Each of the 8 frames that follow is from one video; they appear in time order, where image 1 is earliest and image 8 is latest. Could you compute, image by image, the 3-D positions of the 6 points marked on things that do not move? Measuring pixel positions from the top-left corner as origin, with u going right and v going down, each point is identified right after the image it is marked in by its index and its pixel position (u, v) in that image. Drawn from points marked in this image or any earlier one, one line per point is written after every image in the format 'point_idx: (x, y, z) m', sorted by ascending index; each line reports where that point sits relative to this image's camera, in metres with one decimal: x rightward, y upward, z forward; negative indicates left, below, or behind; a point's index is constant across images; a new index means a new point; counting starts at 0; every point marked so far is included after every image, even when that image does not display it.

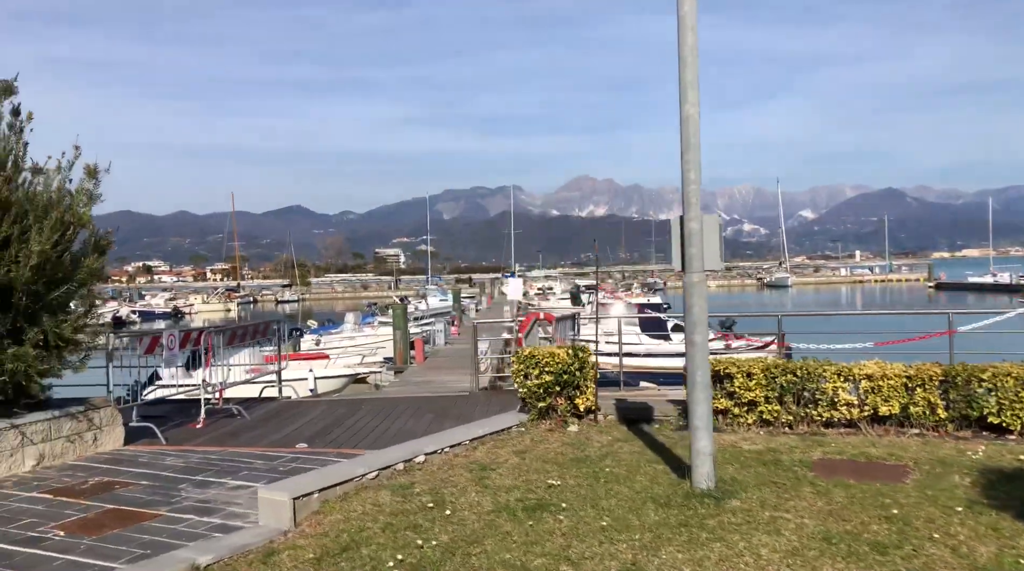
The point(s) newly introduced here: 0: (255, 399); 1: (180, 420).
0: (-2.4, -1.1, +9.4) m
1: (-2.7, -1.1, +8.1) m
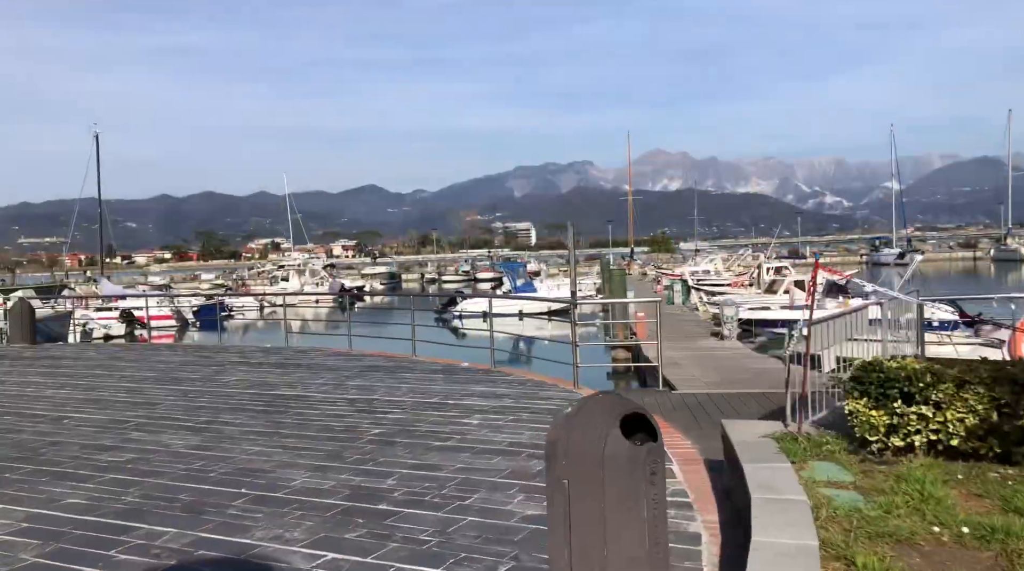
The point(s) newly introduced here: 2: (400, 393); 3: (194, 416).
0: (-0.9, -1.0, +8.7) m
1: (-1.3, -1.0, +7.5) m
2: (-1.0, -1.0, +8.7) m
3: (-2.5, -1.0, +7.6) m
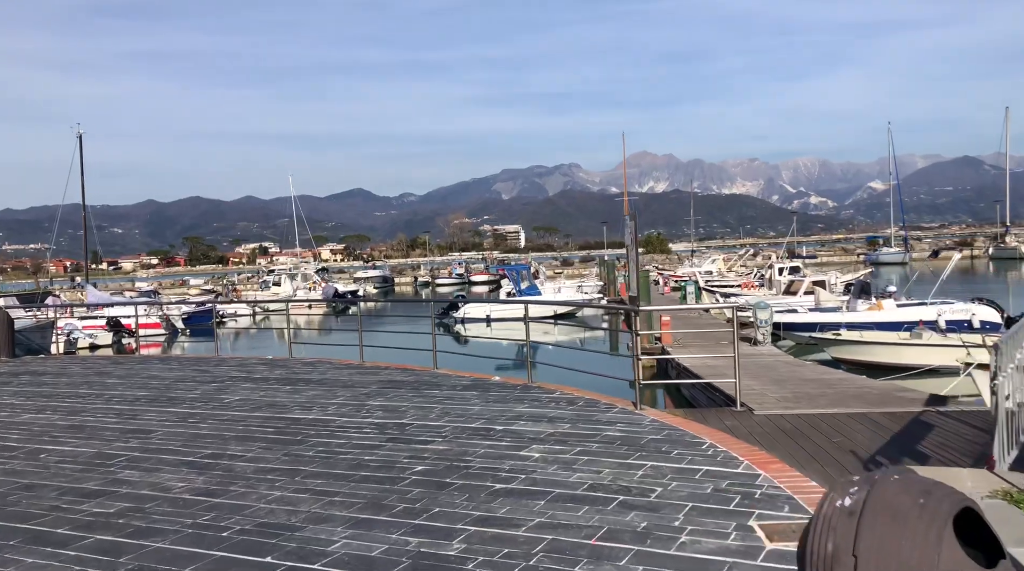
0: (-0.5, -1.0, +7.5) m
1: (-0.9, -1.0, +6.3) m
2: (-0.6, -1.0, +7.5) m
3: (-2.0, -1.0, +6.4) m
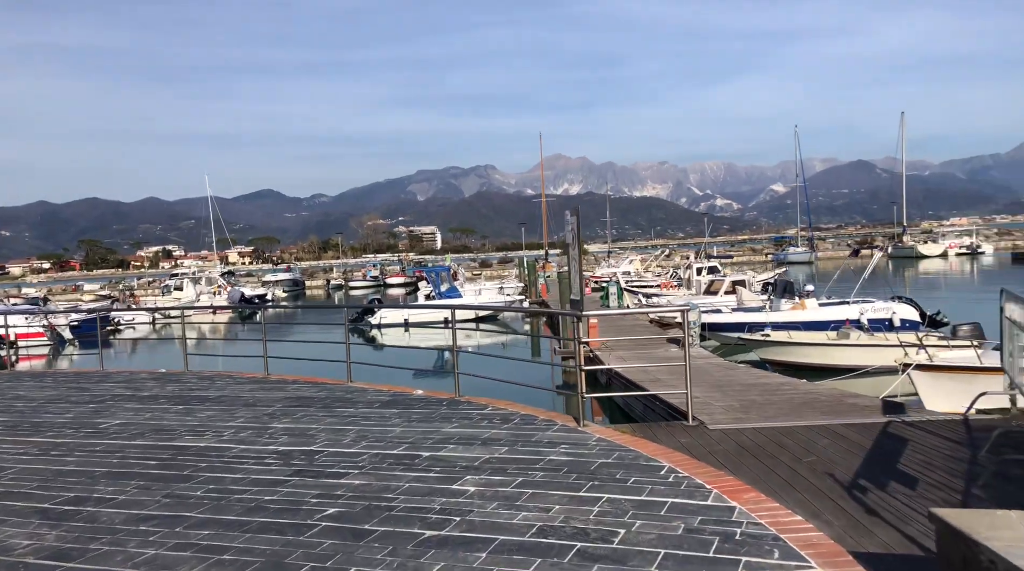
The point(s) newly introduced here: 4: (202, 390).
0: (-1.0, -1.0, +6.6) m
1: (-1.2, -1.0, +5.3) m
2: (-1.1, -1.0, +6.5) m
3: (-2.4, -1.1, +5.3) m
4: (-2.7, -0.9, +8.7) m
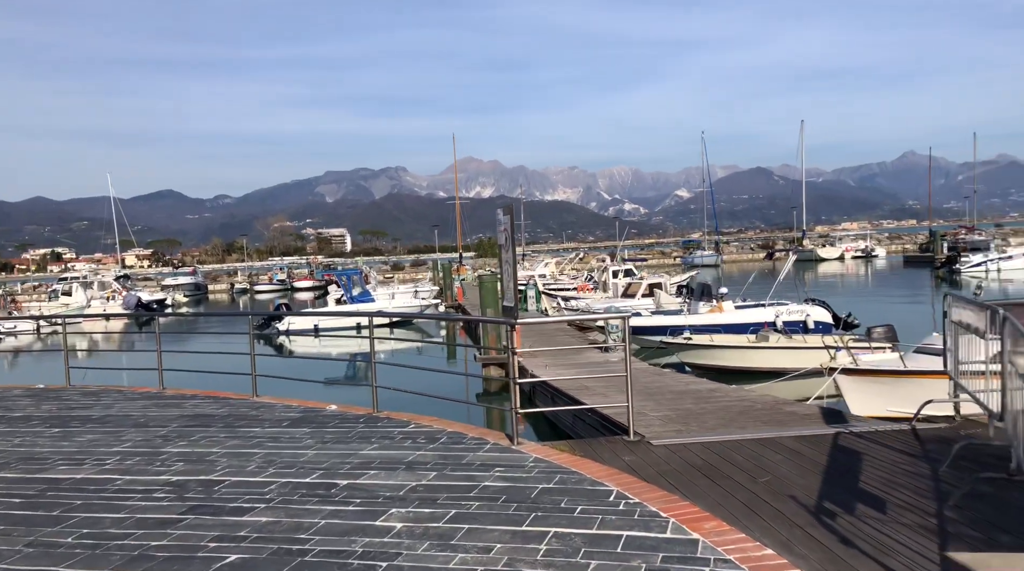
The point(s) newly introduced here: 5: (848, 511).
0: (-1.4, -1.1, +5.9) m
1: (-1.6, -1.1, +4.6) m
2: (-1.5, -1.1, +5.8) m
3: (-2.8, -1.1, +4.5) m
4: (-3.3, -1.0, +7.8) m
5: (+1.6, -1.1, +4.8) m
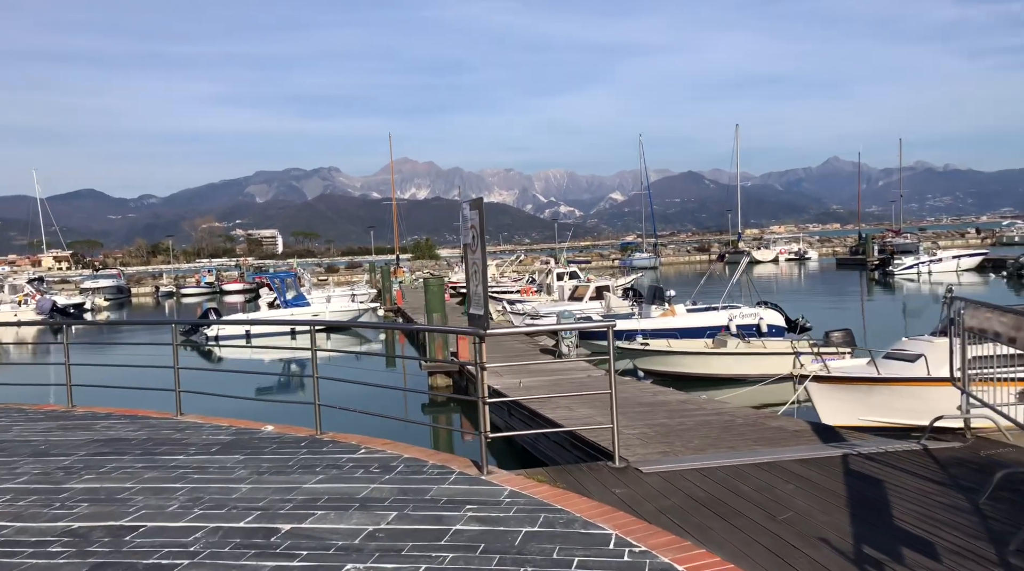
0: (-1.6, -1.1, +4.9) m
1: (-1.6, -1.1, +3.6) m
2: (-1.6, -1.1, +4.8) m
3: (-2.8, -1.1, +3.4) m
4: (-3.6, -1.0, +6.7) m
5: (+1.5, -1.1, +4.0) m
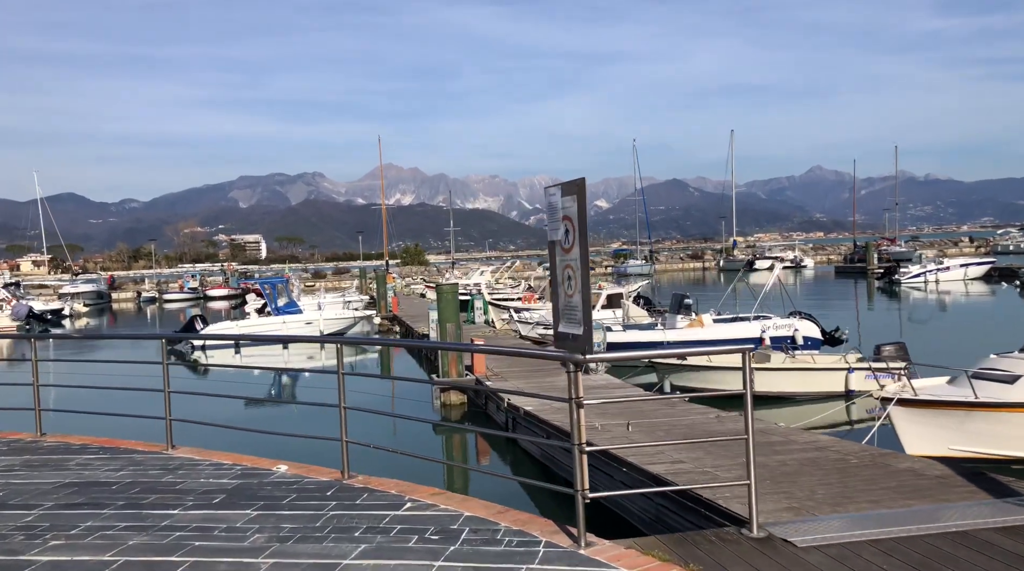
0: (-1.1, -1.1, +3.5) m
1: (-1.1, -1.1, +2.2) m
2: (-1.1, -1.1, +3.4) m
3: (-2.3, -1.1, +2.0) m
4: (-3.1, -1.0, +5.2) m
5: (+2.1, -1.1, +2.6) m
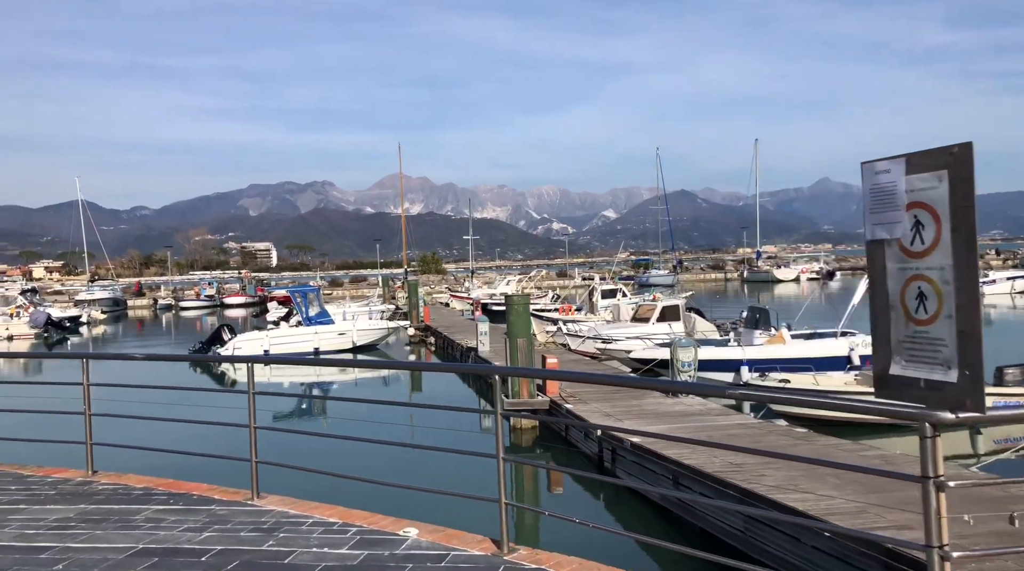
0: (-0.1, -1.2, +2.1) m
1: (-0.1, -1.2, +0.8) m
2: (-0.2, -1.2, +2.0) m
3: (-1.3, -1.2, +0.6) m
4: (-2.1, -1.1, +3.8) m
5: (+3.0, -1.2, +1.2) m
